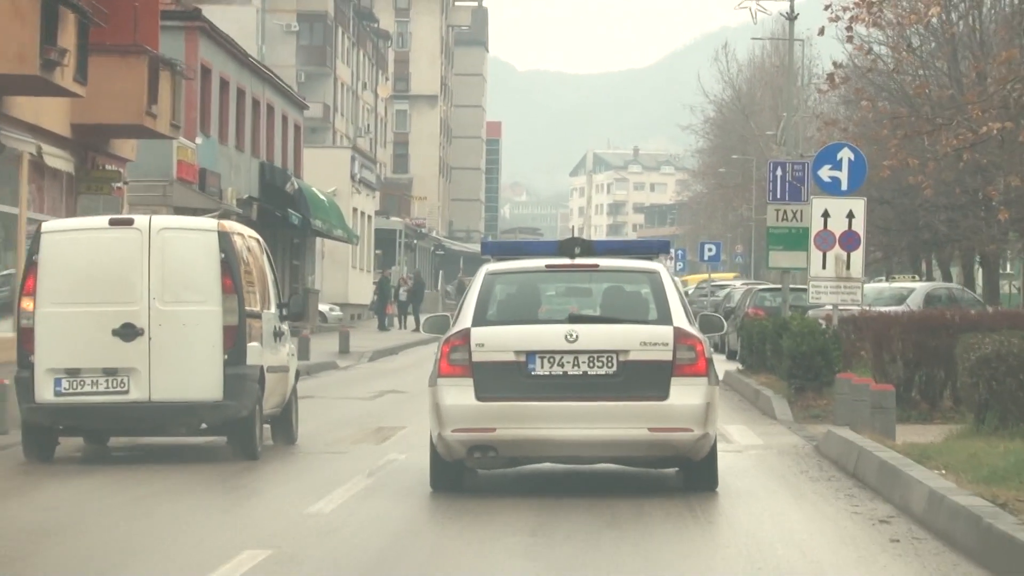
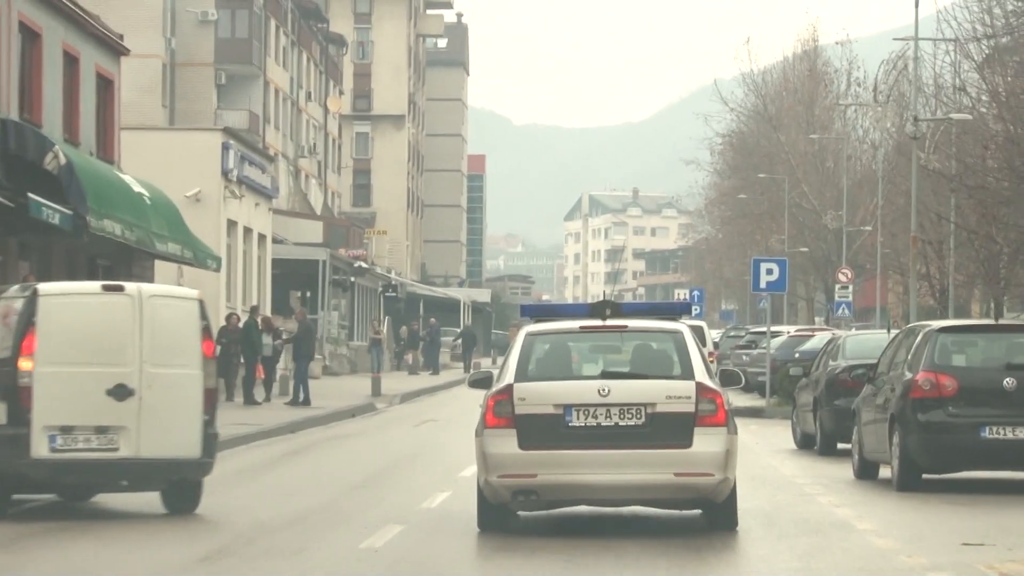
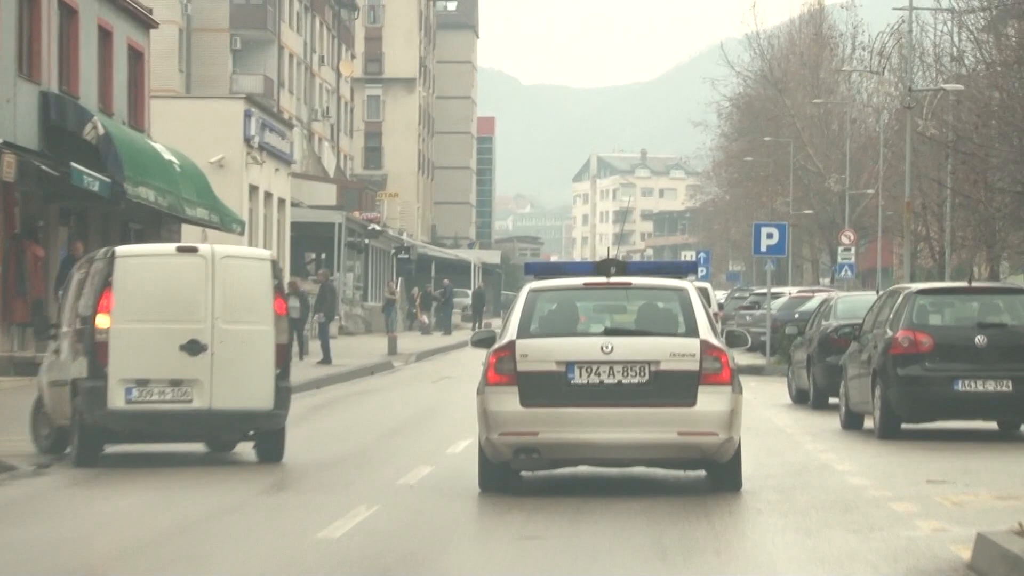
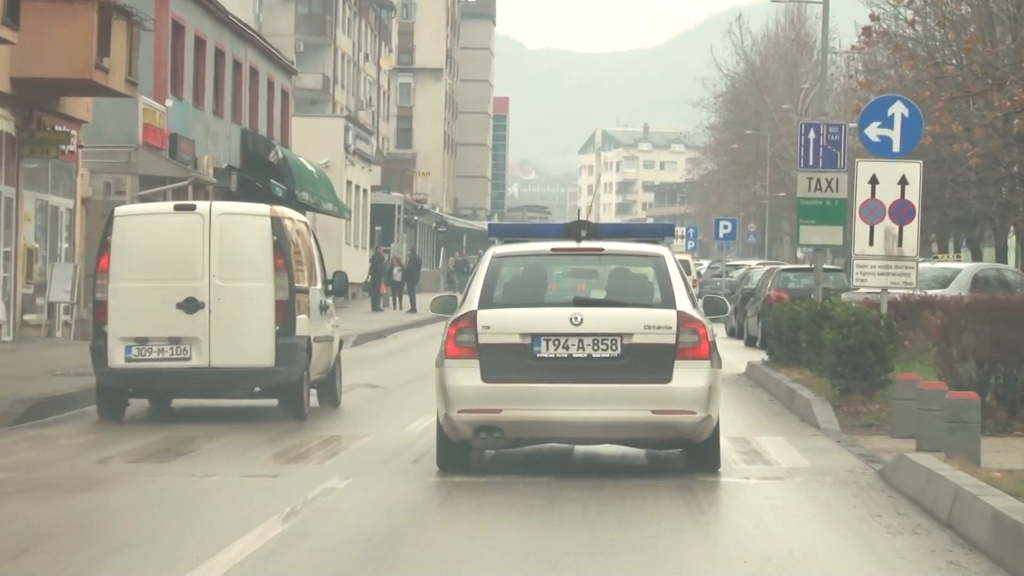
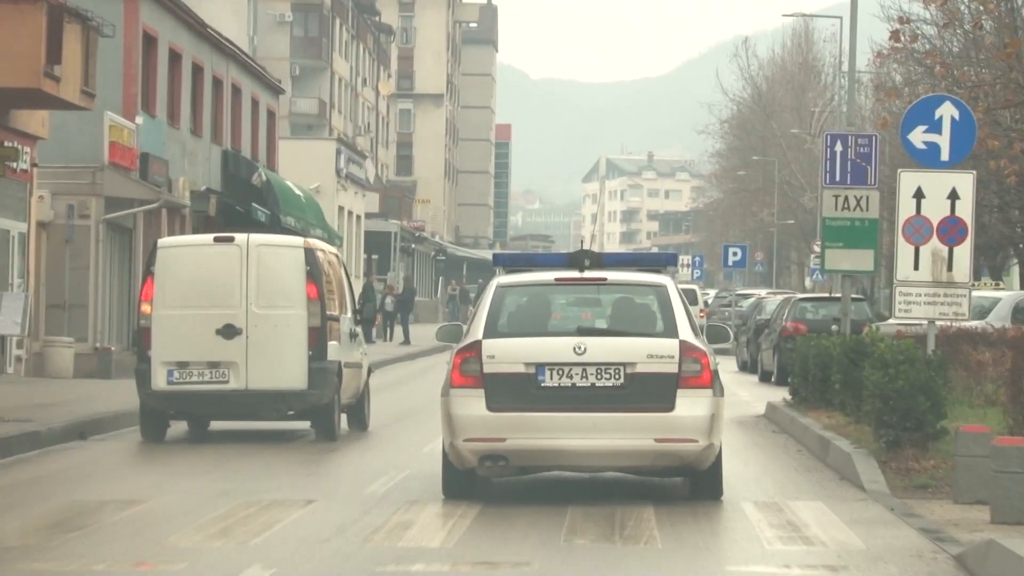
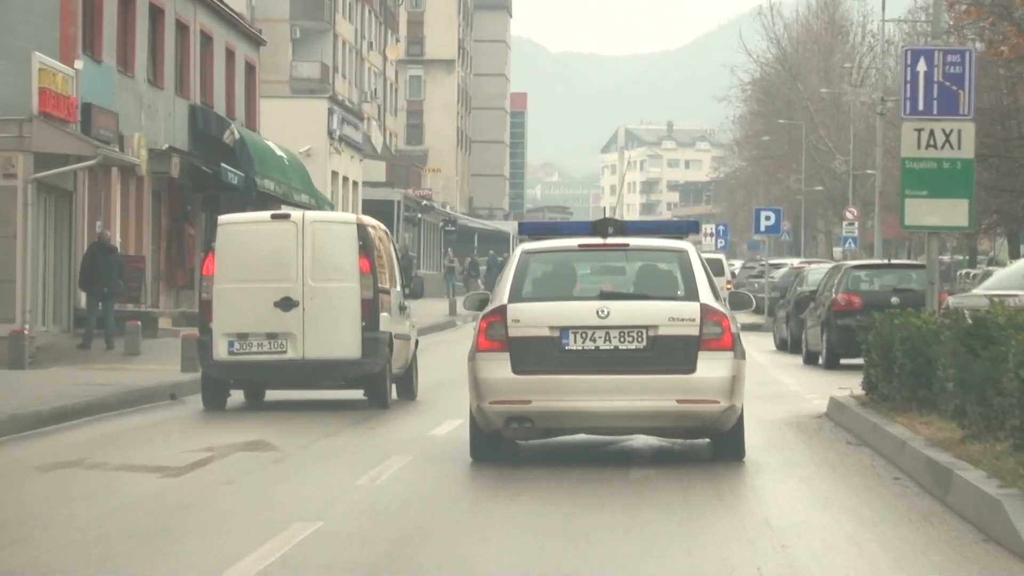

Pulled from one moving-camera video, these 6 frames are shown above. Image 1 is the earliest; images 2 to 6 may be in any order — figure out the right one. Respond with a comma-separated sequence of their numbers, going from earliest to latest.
4, 5, 6, 3, 2
